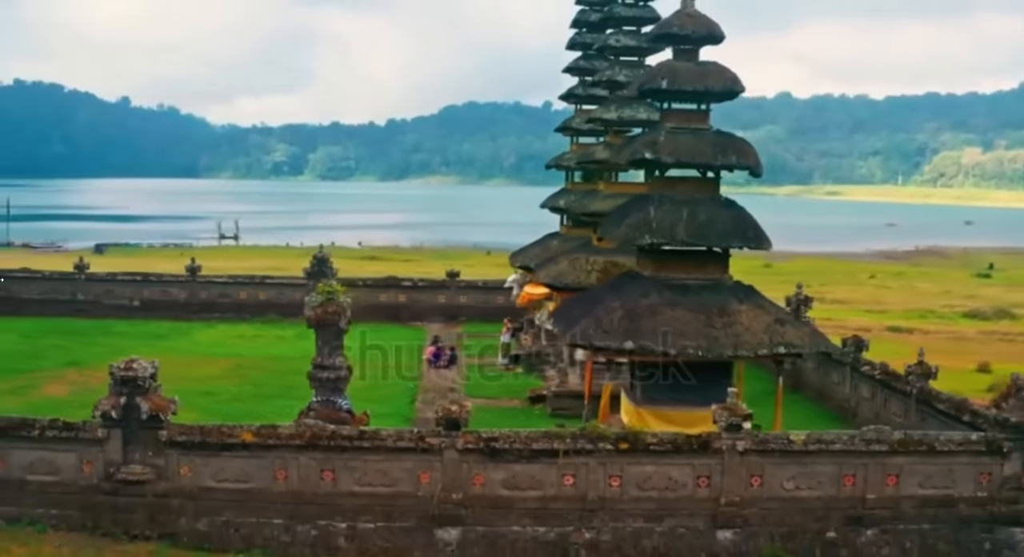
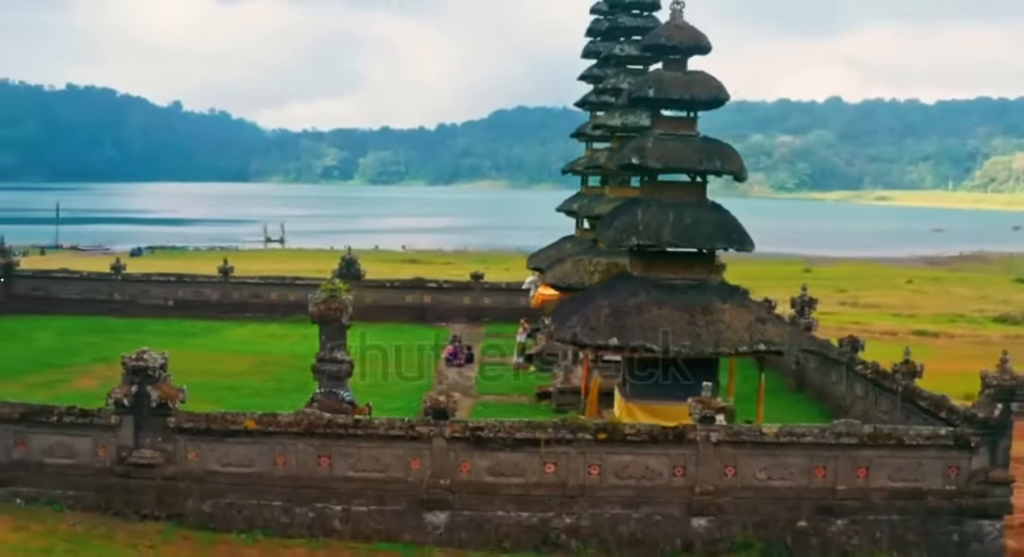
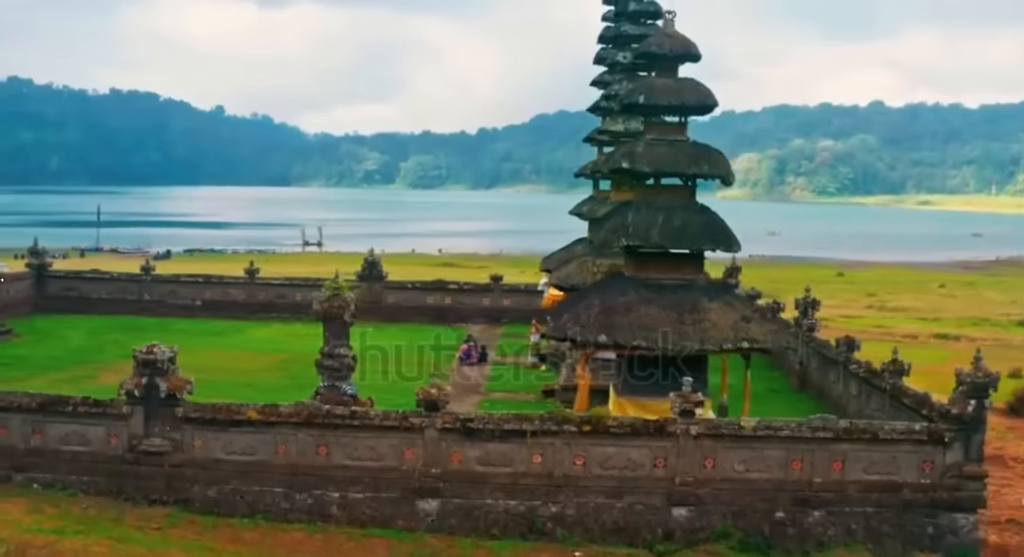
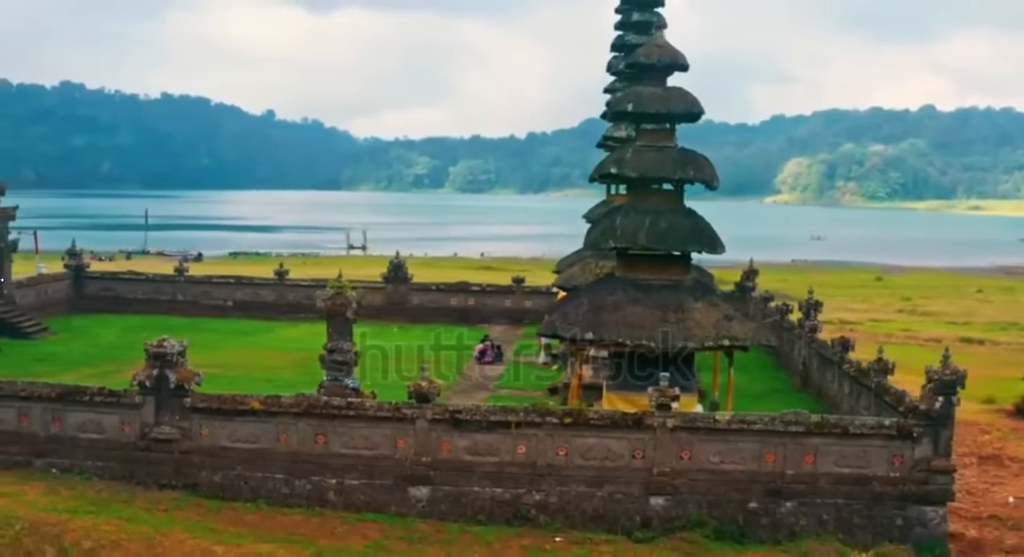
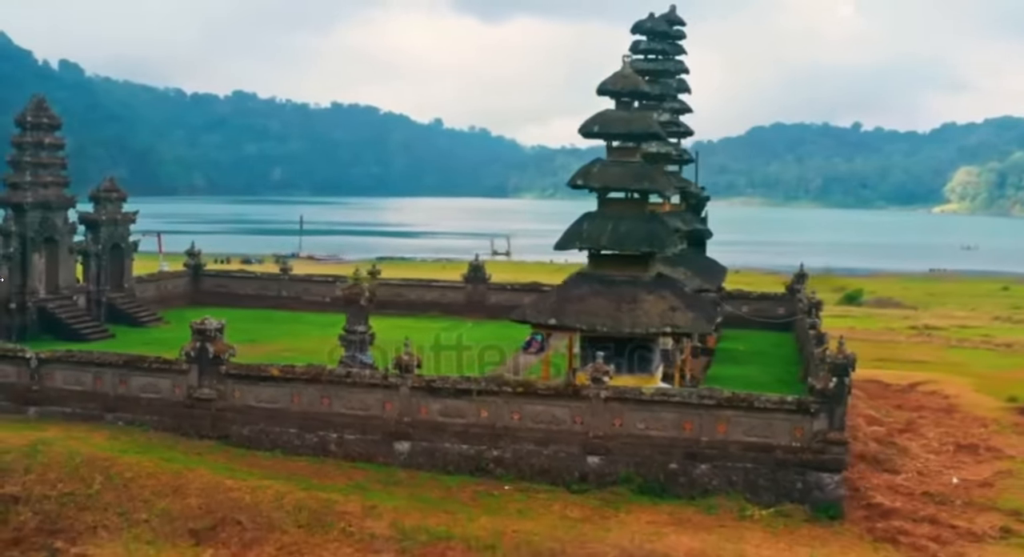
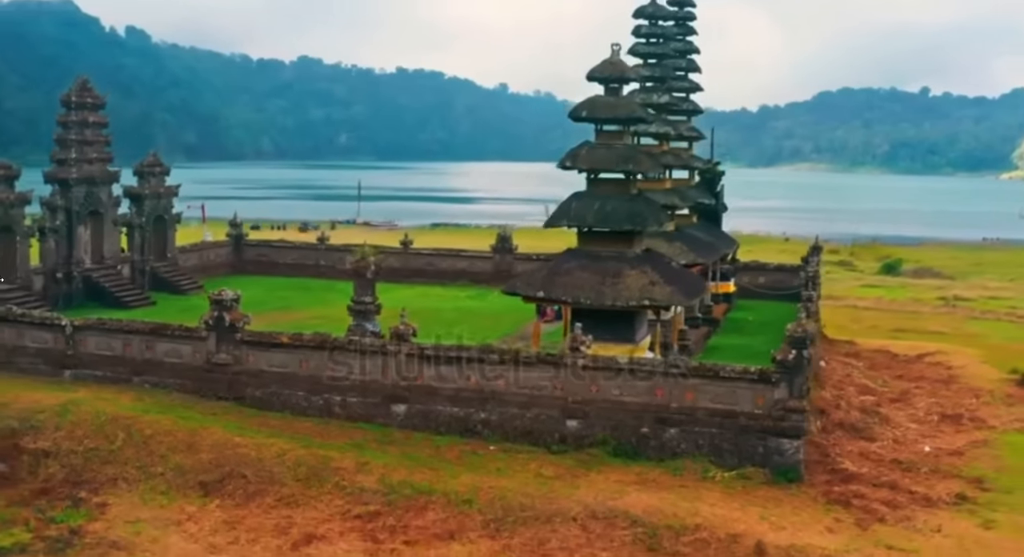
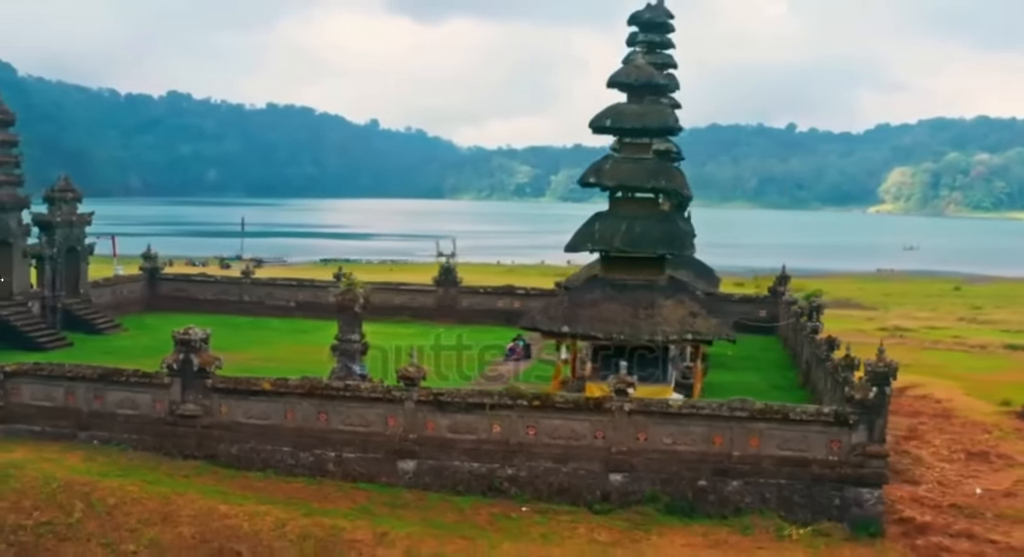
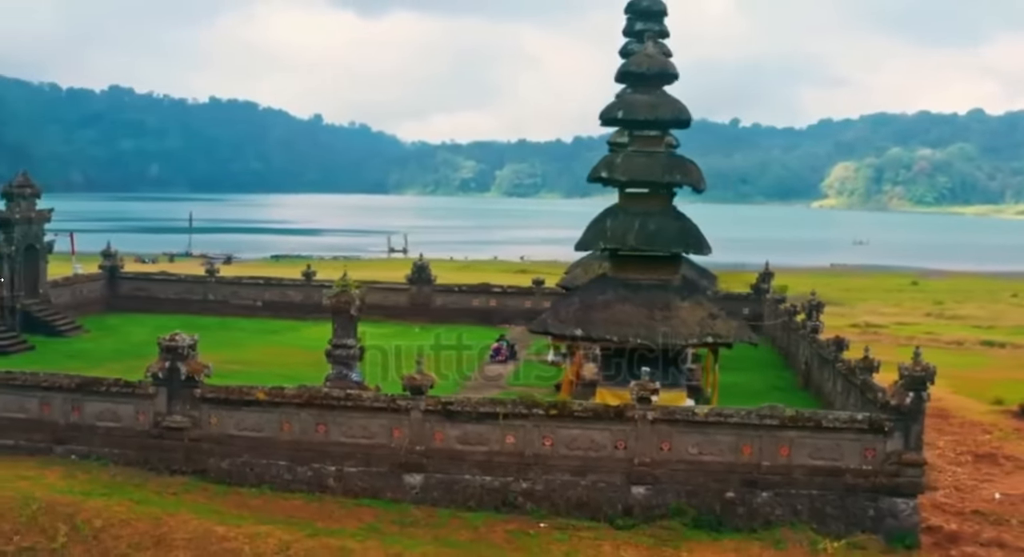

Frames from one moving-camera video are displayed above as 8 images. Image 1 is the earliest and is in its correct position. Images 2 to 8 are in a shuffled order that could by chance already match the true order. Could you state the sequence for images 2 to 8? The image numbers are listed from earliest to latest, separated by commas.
2, 3, 4, 8, 7, 5, 6
